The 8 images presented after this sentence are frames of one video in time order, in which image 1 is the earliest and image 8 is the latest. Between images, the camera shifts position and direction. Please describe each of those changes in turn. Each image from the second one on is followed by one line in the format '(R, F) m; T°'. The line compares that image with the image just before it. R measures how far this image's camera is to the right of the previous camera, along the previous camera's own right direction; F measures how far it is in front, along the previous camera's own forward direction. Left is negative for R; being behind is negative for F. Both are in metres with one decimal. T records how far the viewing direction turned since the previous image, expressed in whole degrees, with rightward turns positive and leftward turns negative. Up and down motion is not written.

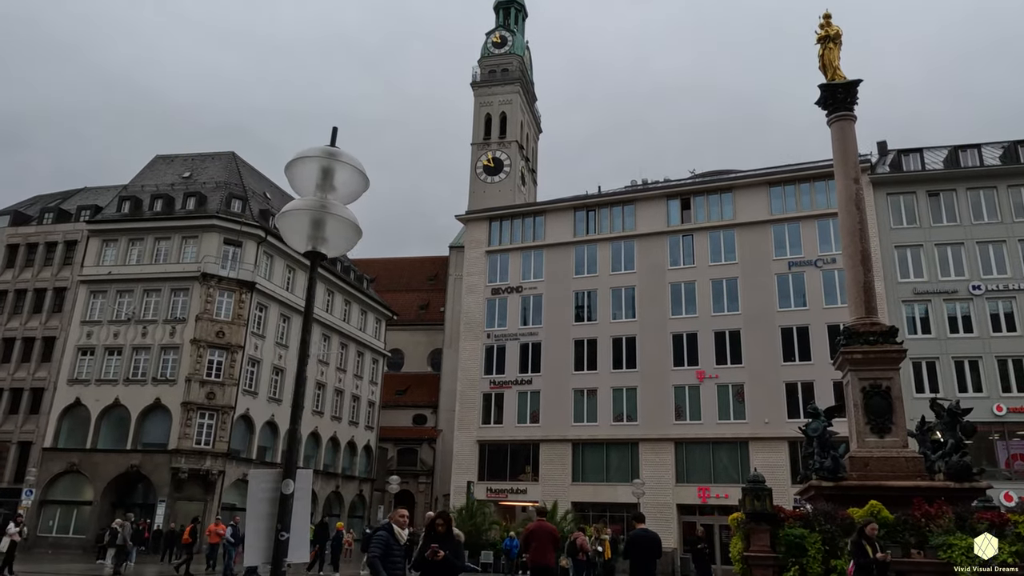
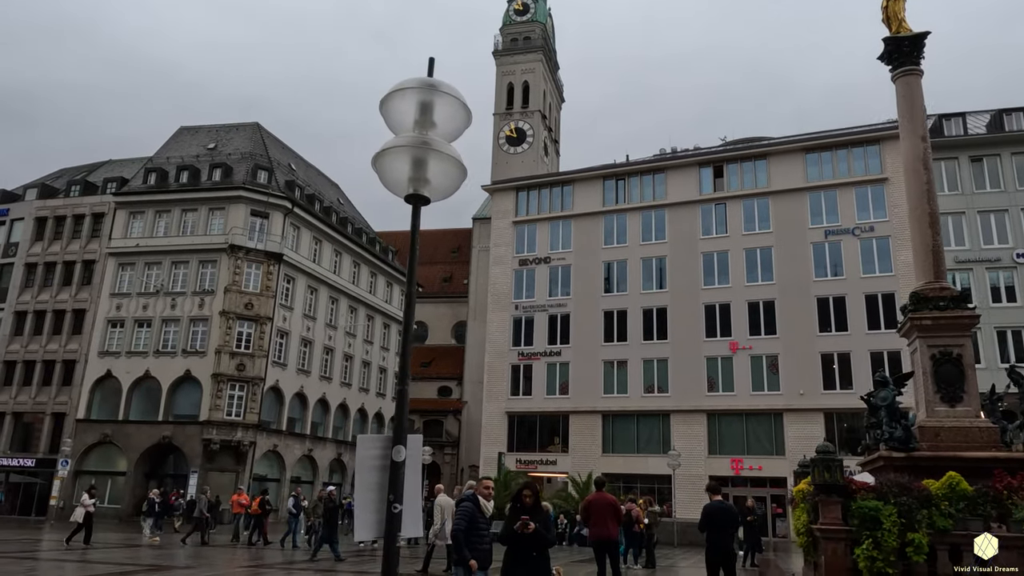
(-0.7, +0.5) m; -1°
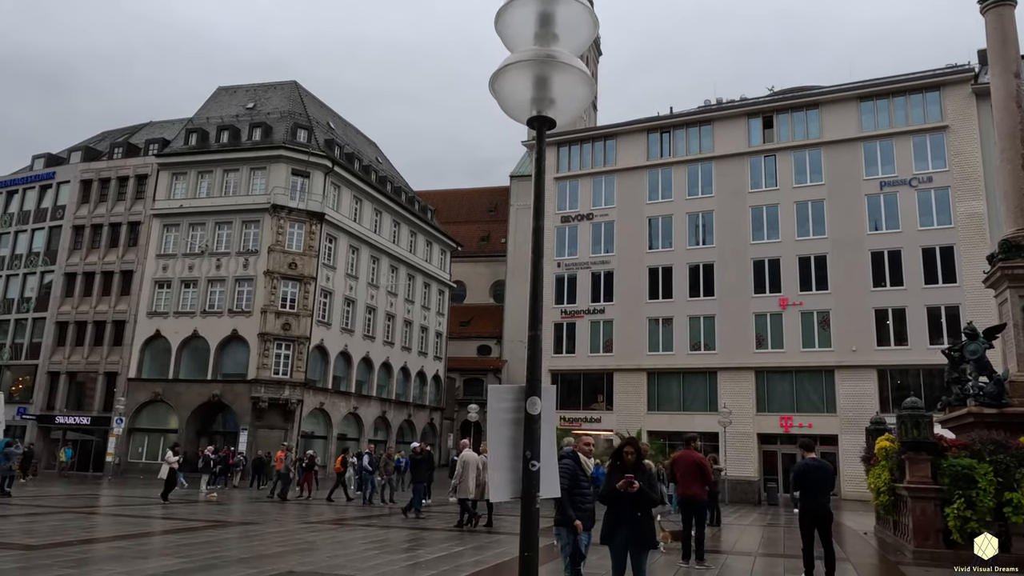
(-0.6, +0.5) m; -3°
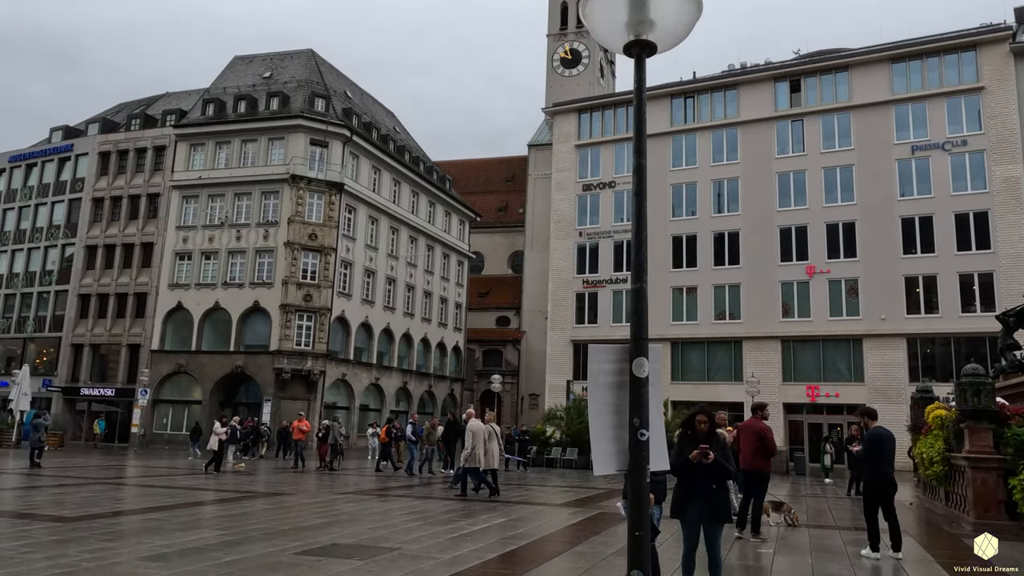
(-0.4, +0.4) m; -1°
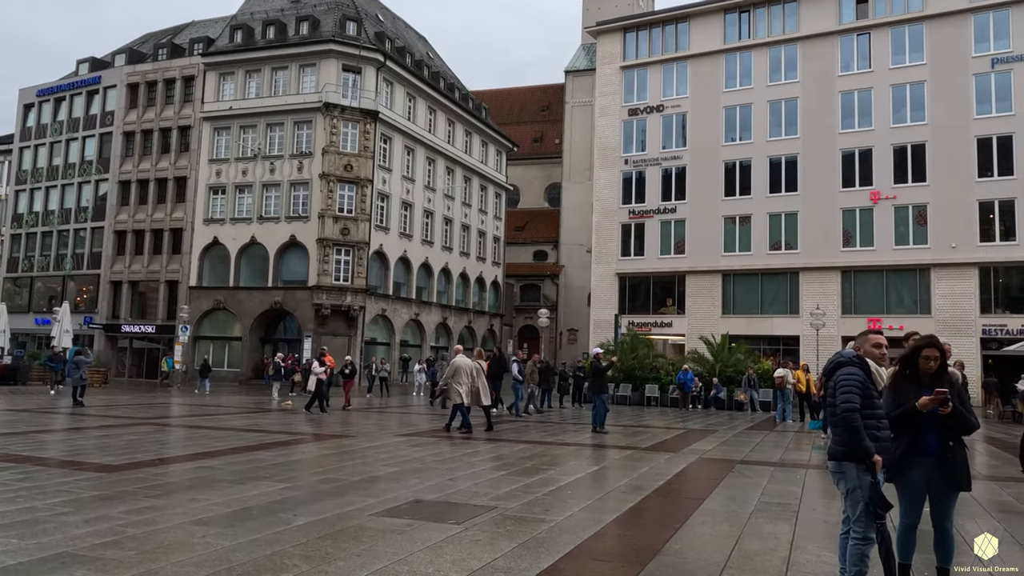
(-0.8, +1.5) m; -2°
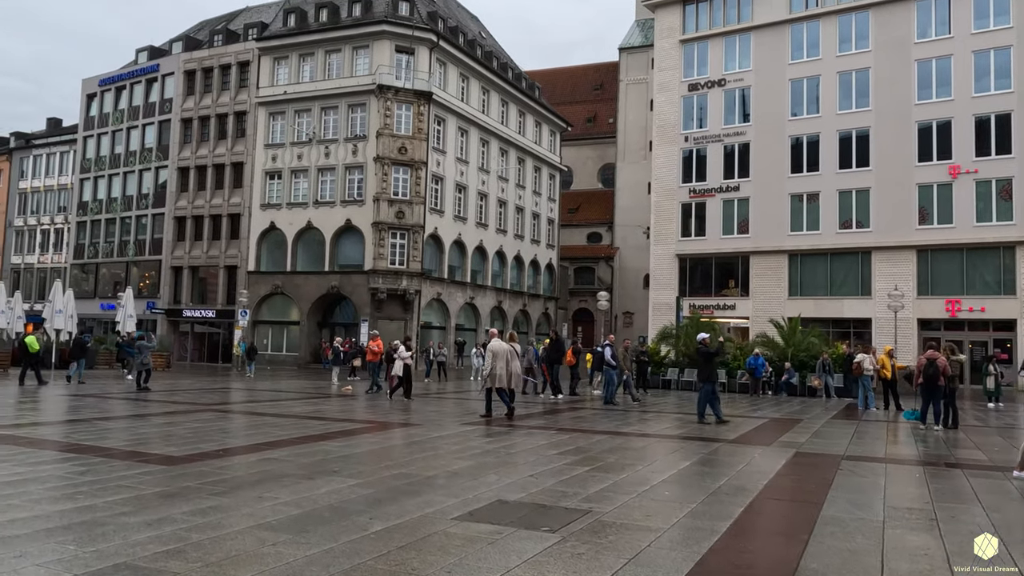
(-0.4, +0.7) m; -4°
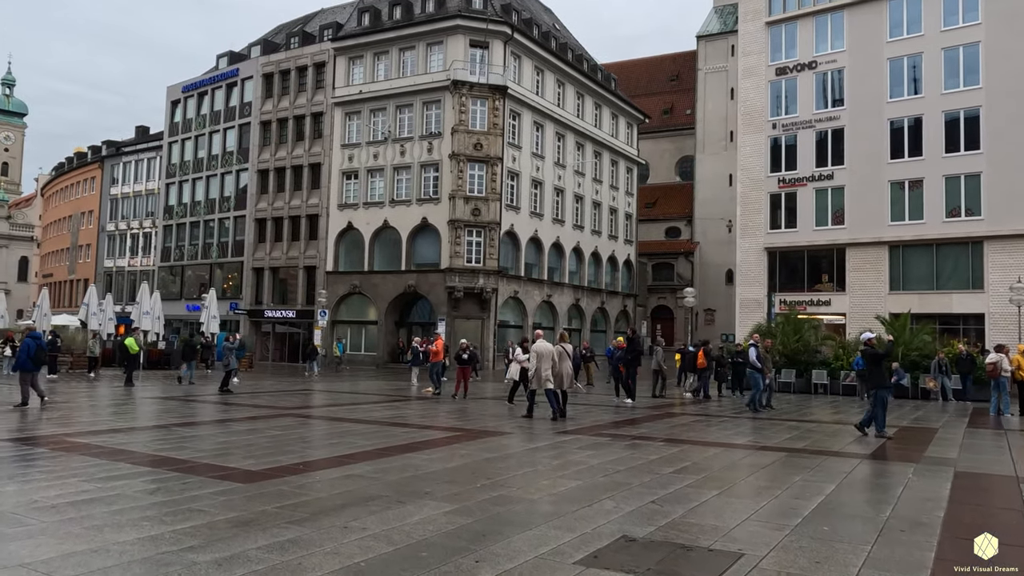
(-0.4, +1.1) m; -5°
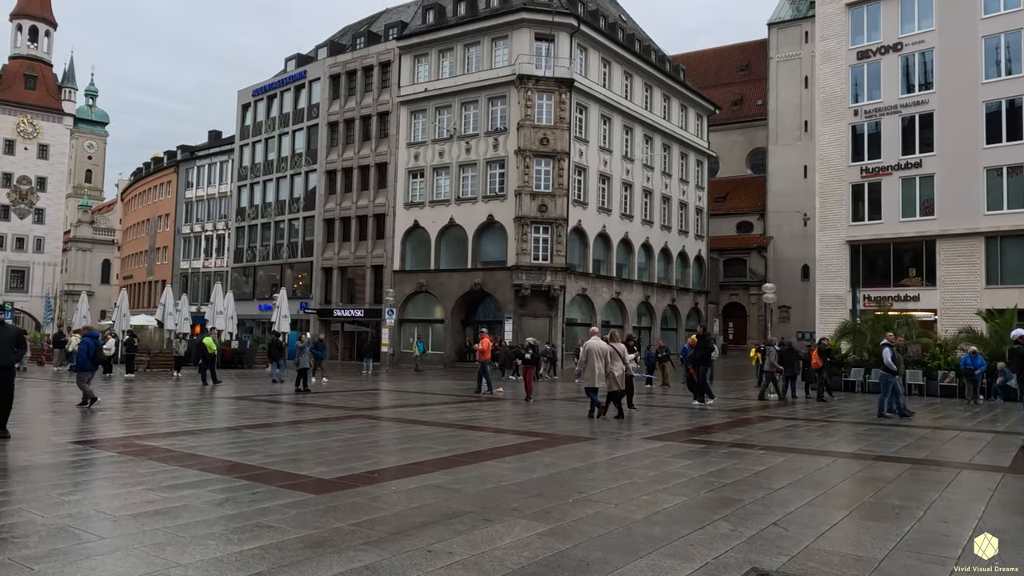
(-0.3, +0.7) m; -5°
